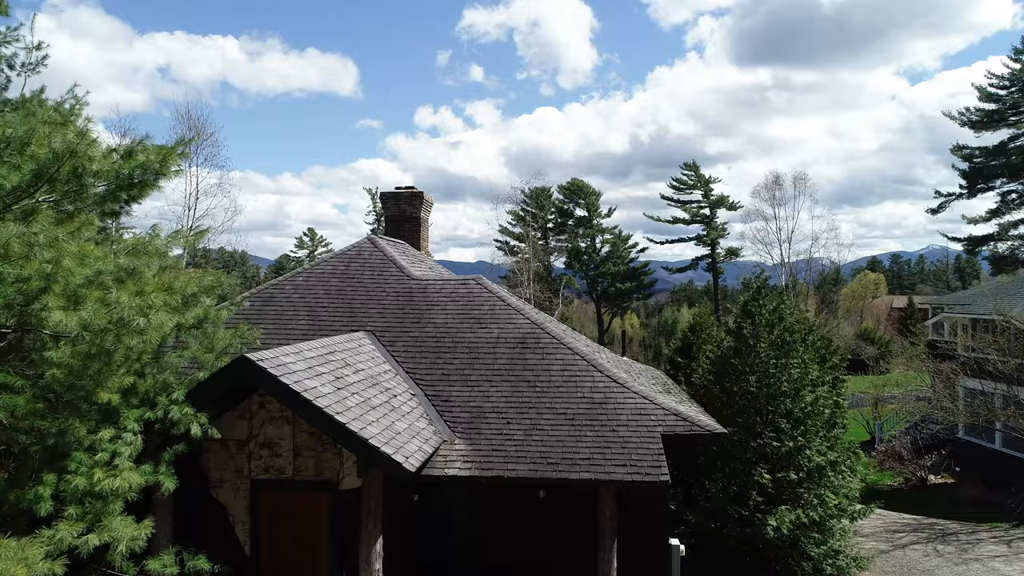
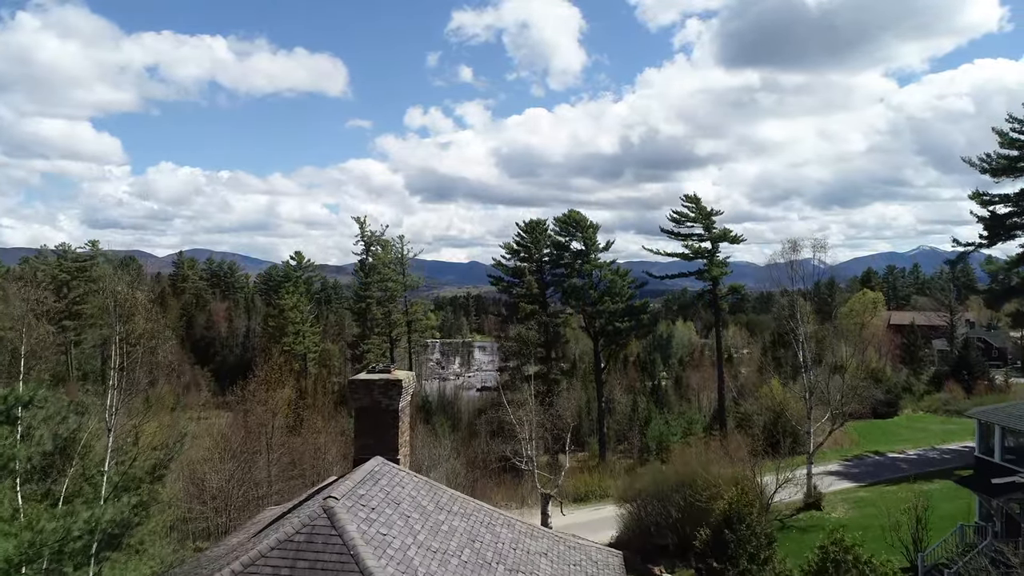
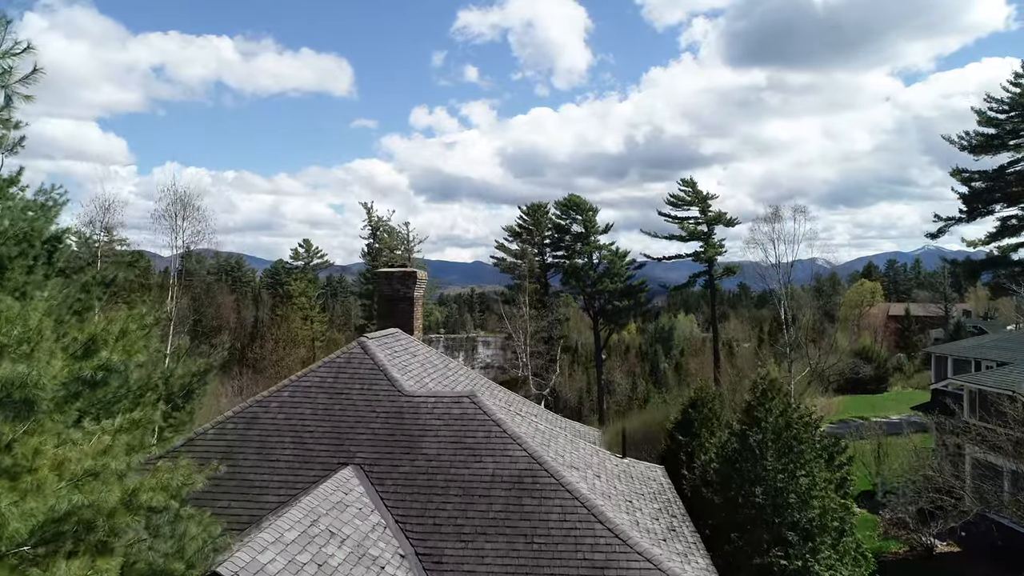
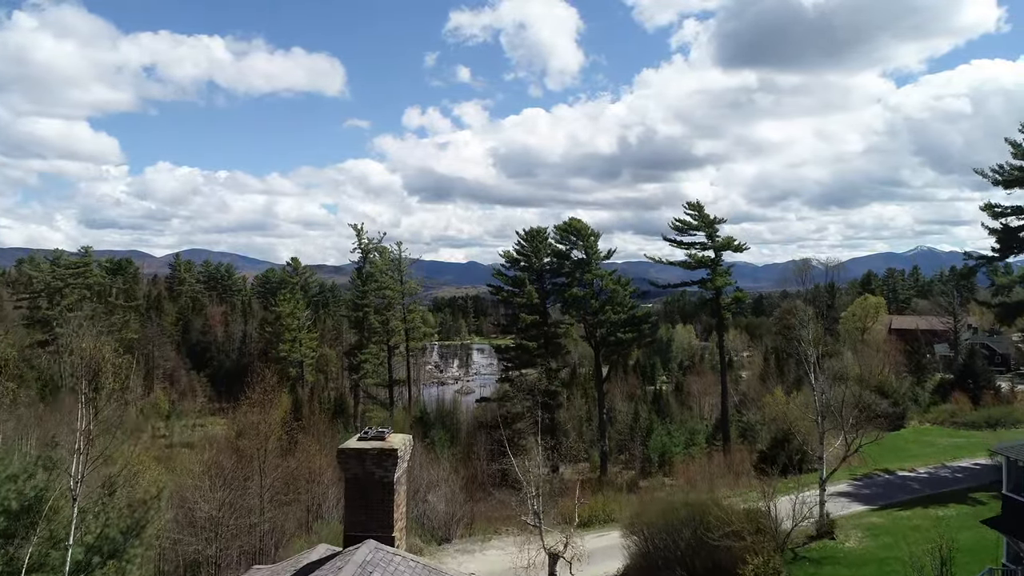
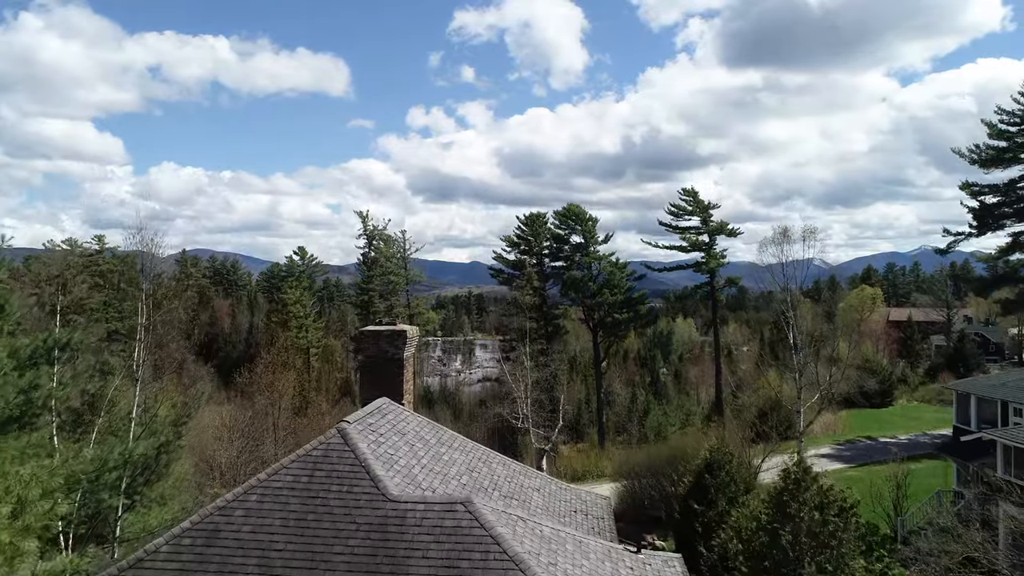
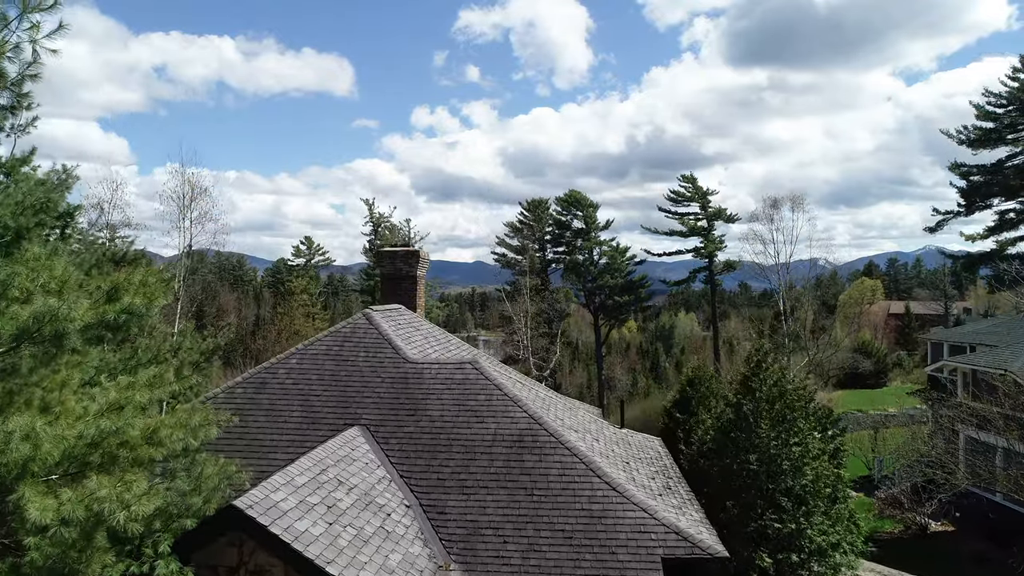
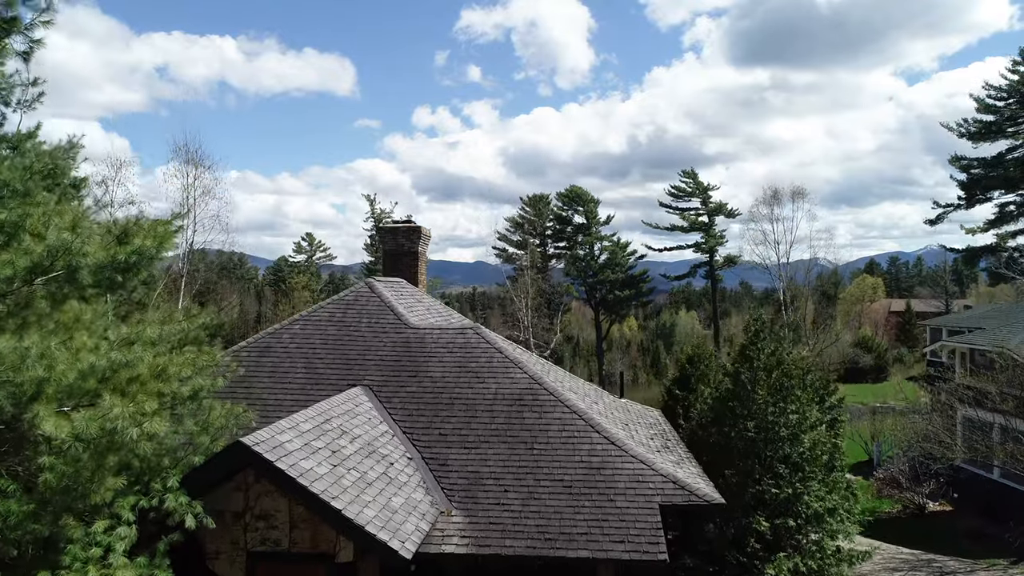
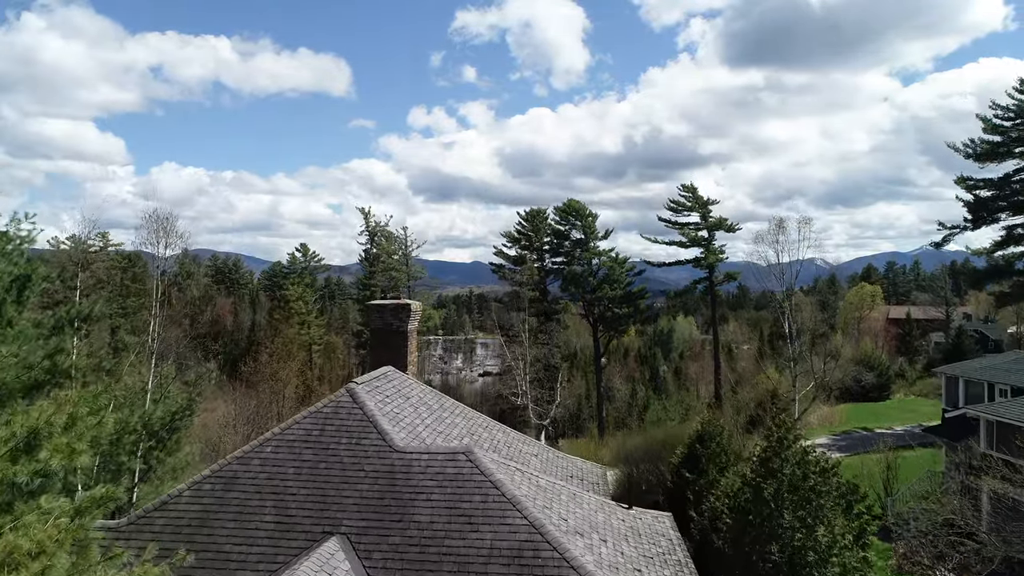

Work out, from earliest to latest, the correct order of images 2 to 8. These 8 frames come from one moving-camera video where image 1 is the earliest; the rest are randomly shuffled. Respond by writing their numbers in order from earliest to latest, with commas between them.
7, 6, 3, 8, 5, 2, 4
